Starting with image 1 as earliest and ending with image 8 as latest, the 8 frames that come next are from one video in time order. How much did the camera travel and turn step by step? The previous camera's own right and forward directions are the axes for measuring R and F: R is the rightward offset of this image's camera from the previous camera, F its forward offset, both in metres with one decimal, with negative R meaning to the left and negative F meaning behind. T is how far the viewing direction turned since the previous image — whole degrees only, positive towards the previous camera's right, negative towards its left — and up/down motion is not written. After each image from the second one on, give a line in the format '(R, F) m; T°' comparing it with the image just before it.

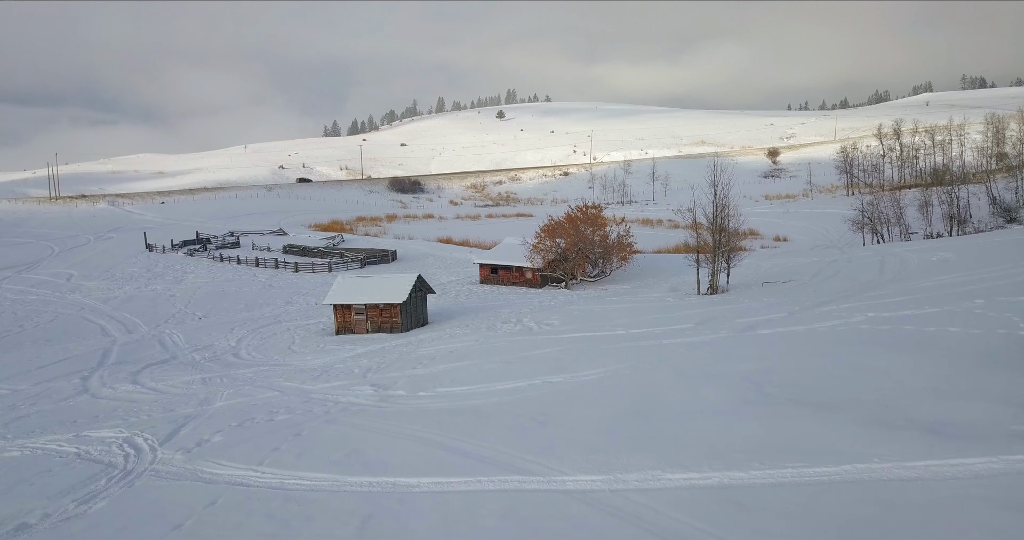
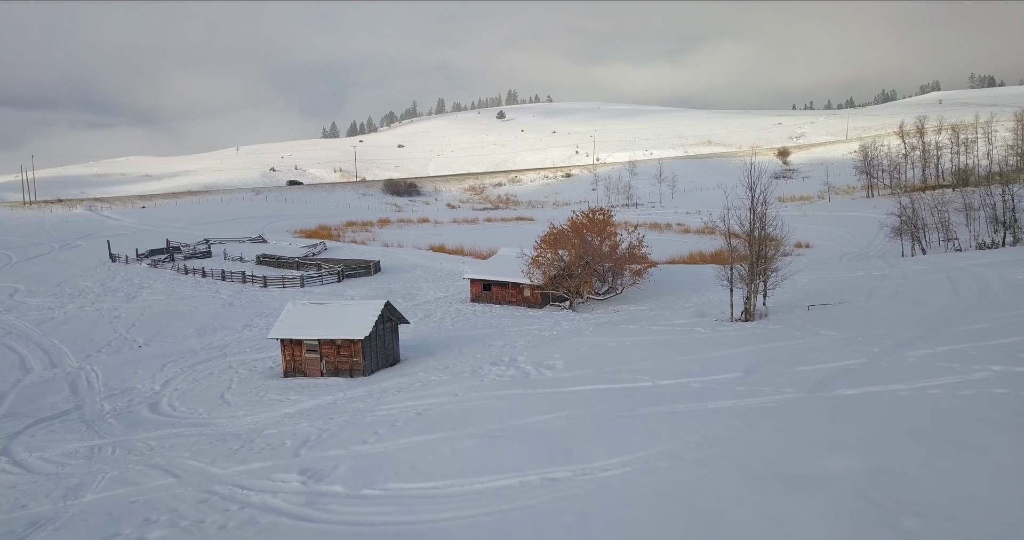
(+0.3, +4.8) m; 0°
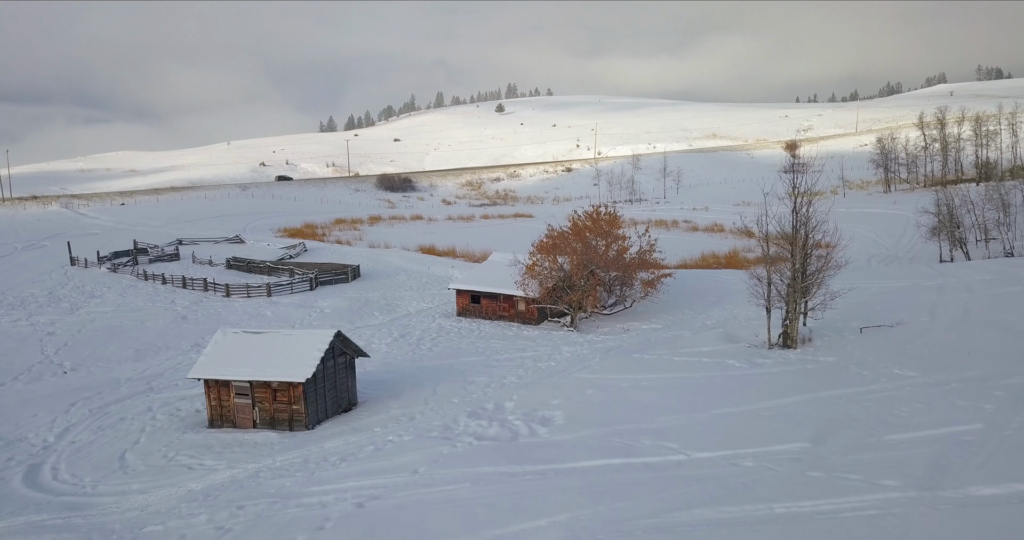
(+0.3, +4.1) m; 0°
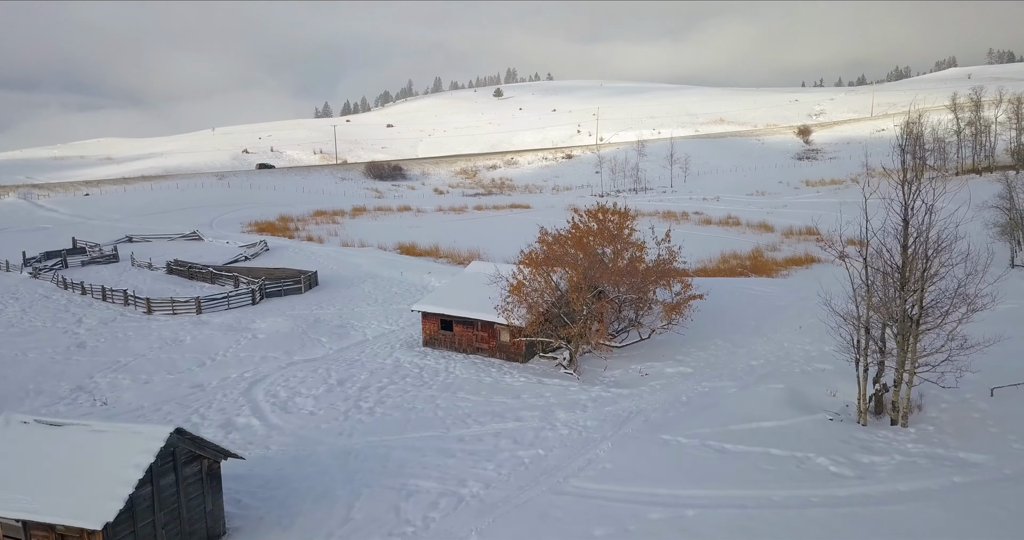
(+0.5, +6.1) m; 0°
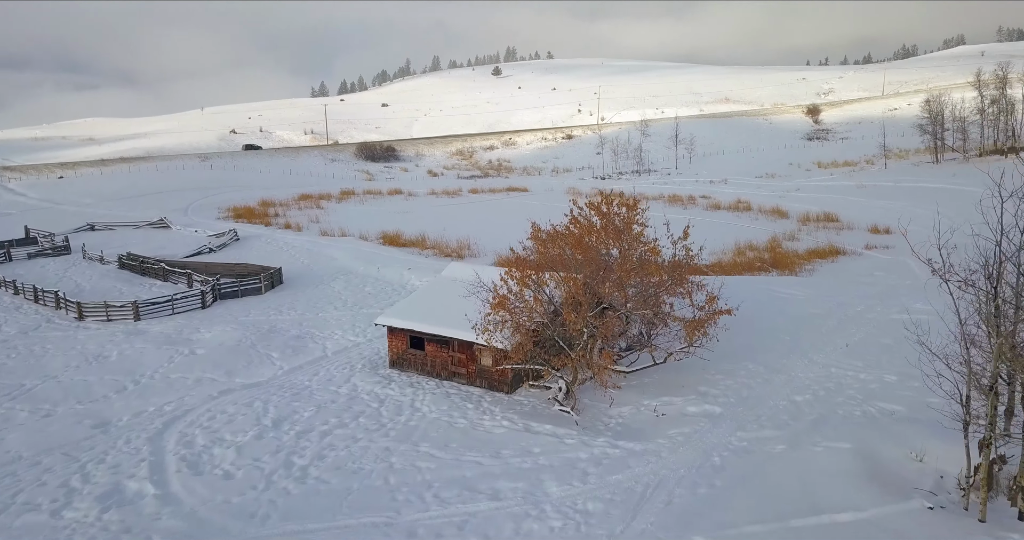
(+0.4, +3.7) m; 0°
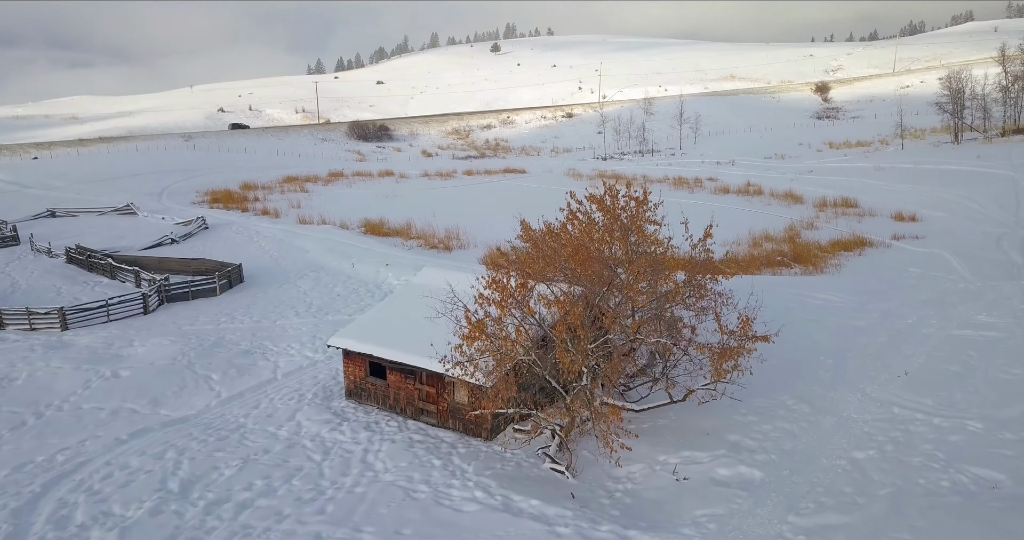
(+0.3, +3.2) m; 0°
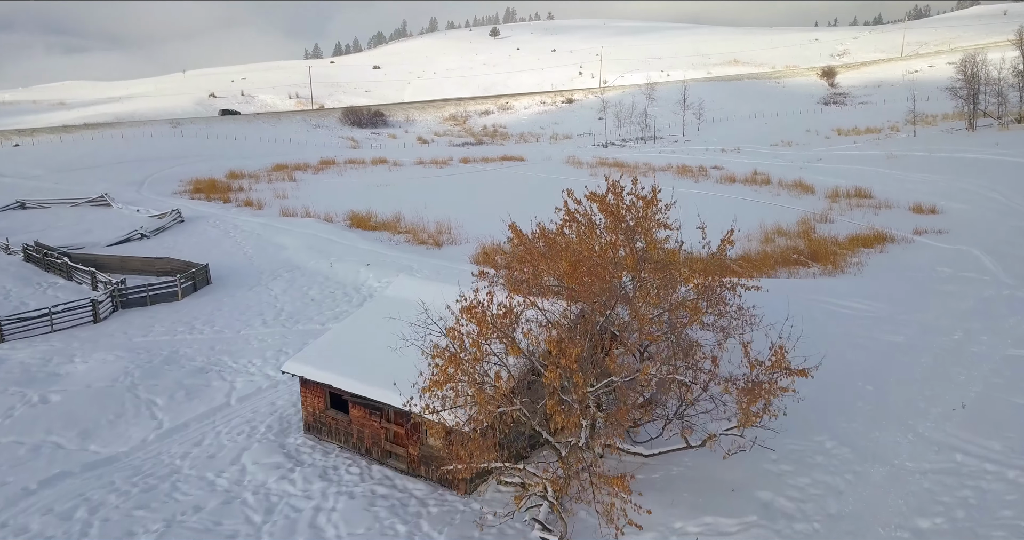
(+0.2, +2.1) m; 0°
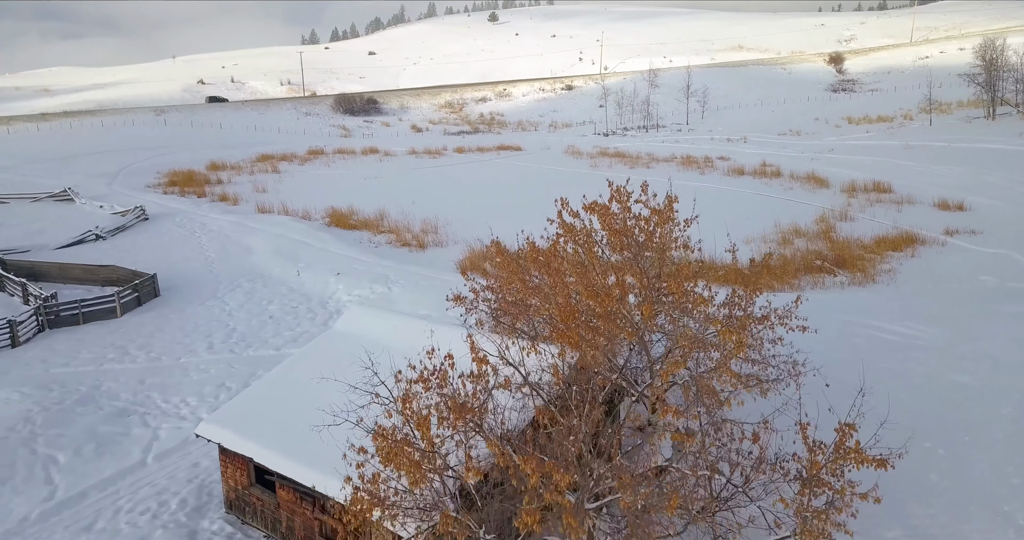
(+0.3, +2.7) m; 0°
